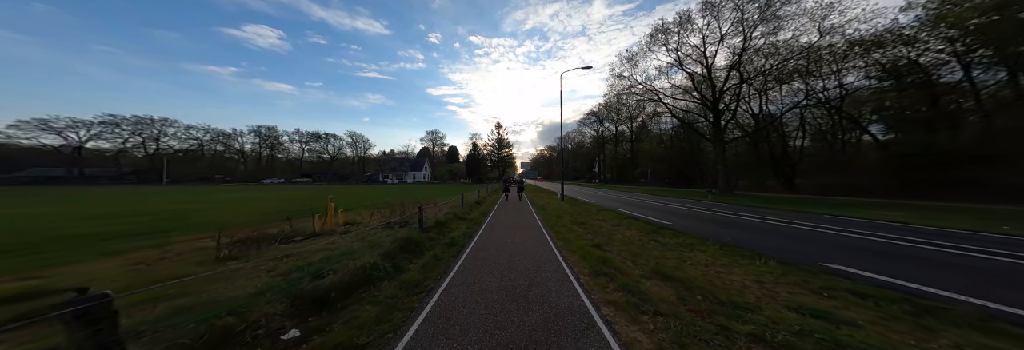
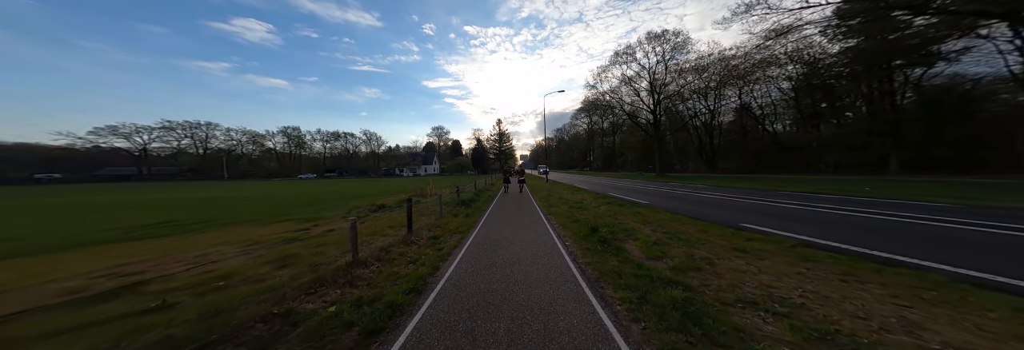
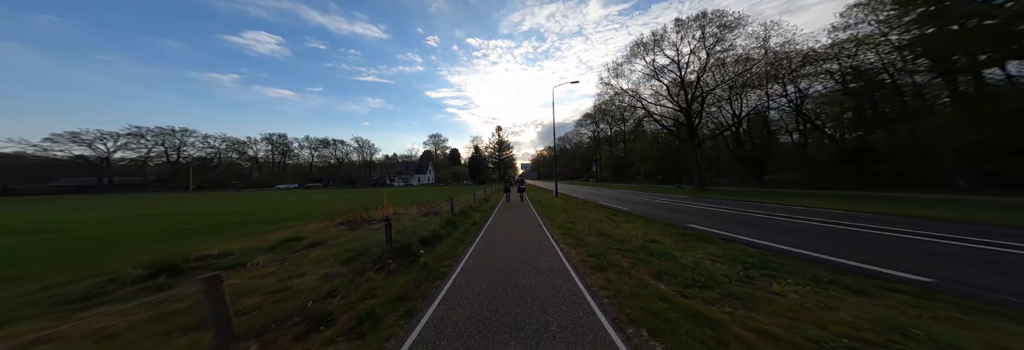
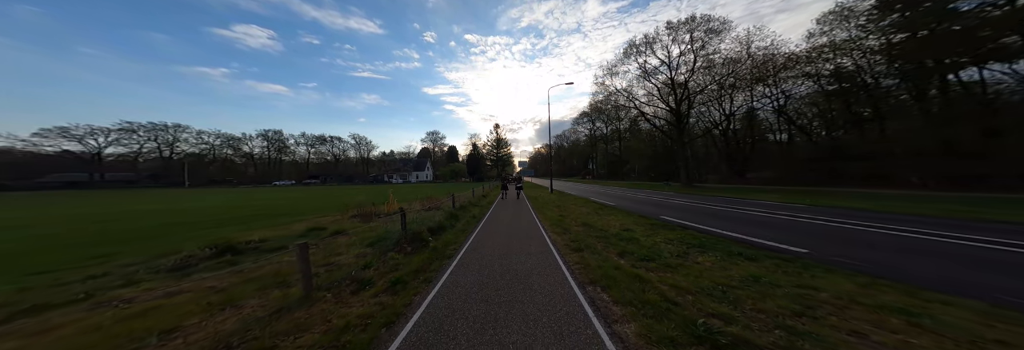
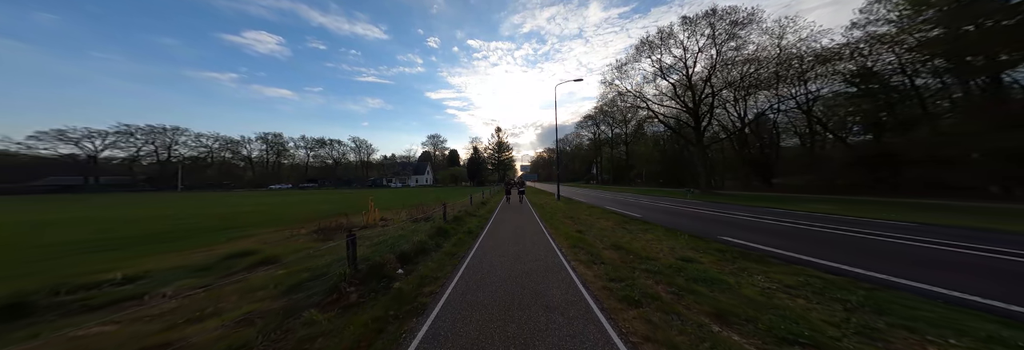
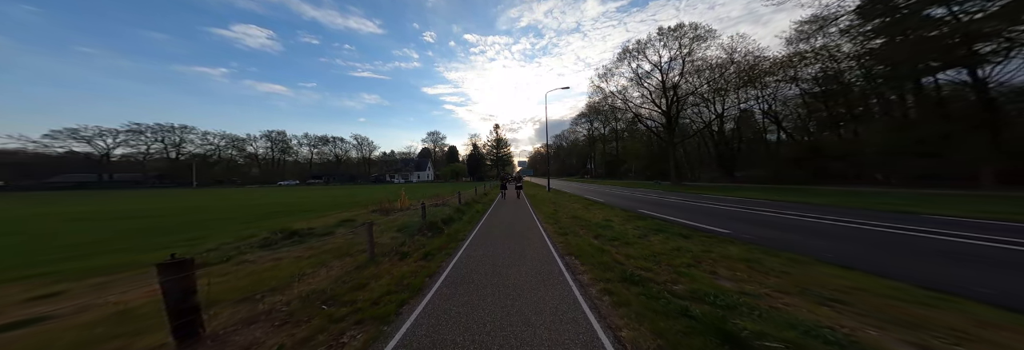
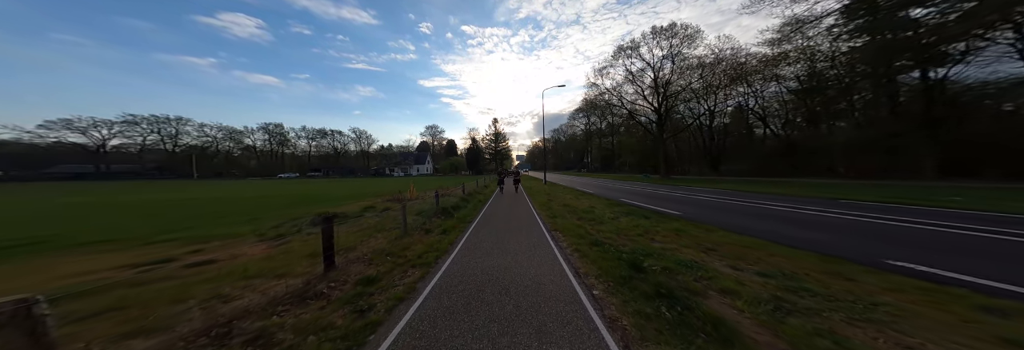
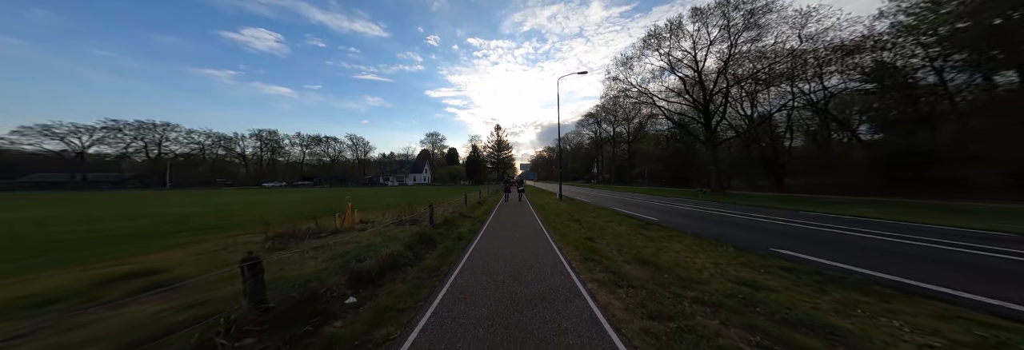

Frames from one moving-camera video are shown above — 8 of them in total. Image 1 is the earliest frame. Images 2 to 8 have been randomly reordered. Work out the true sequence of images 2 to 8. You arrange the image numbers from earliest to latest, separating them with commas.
8, 5, 3, 4, 6, 7, 2
